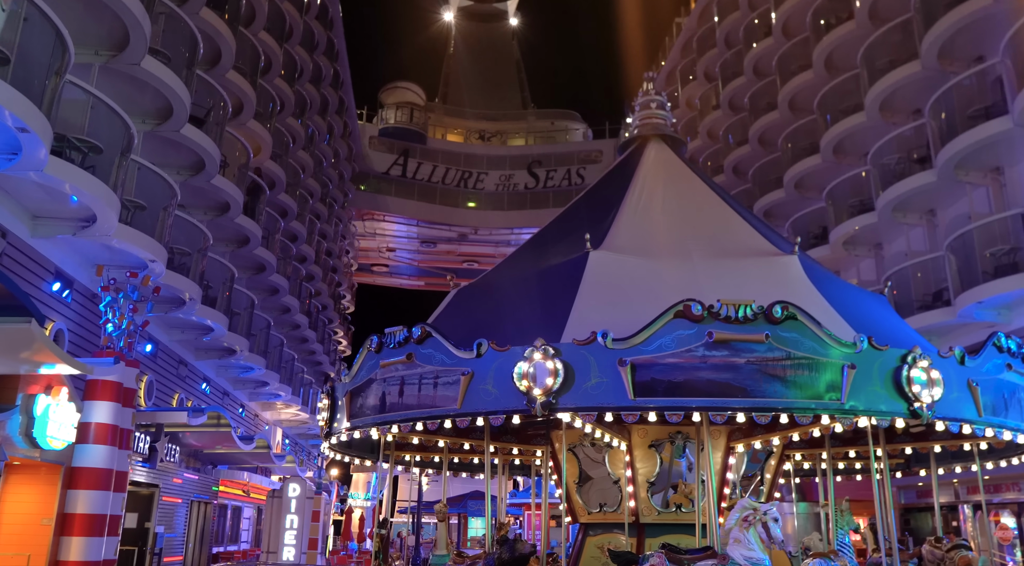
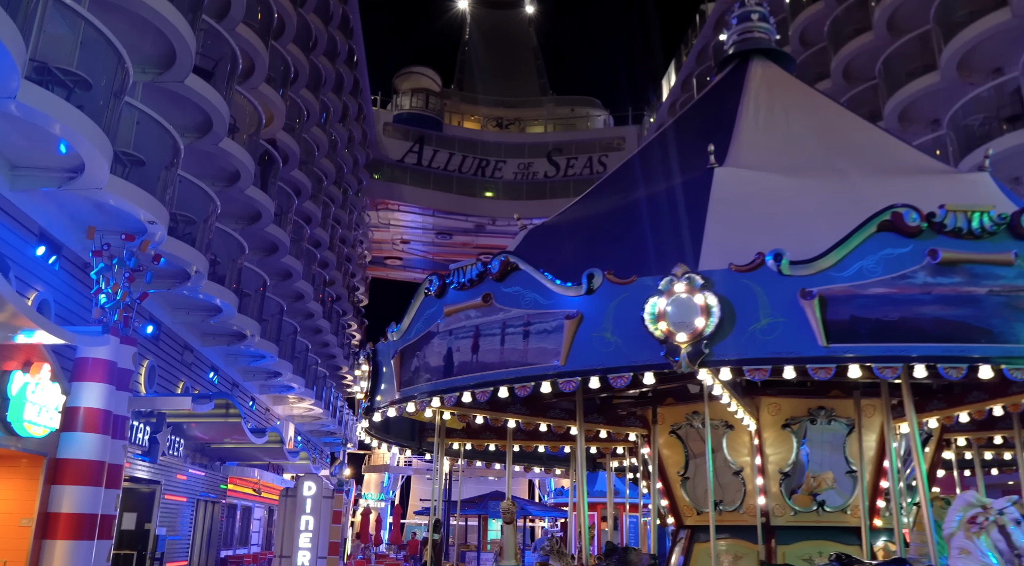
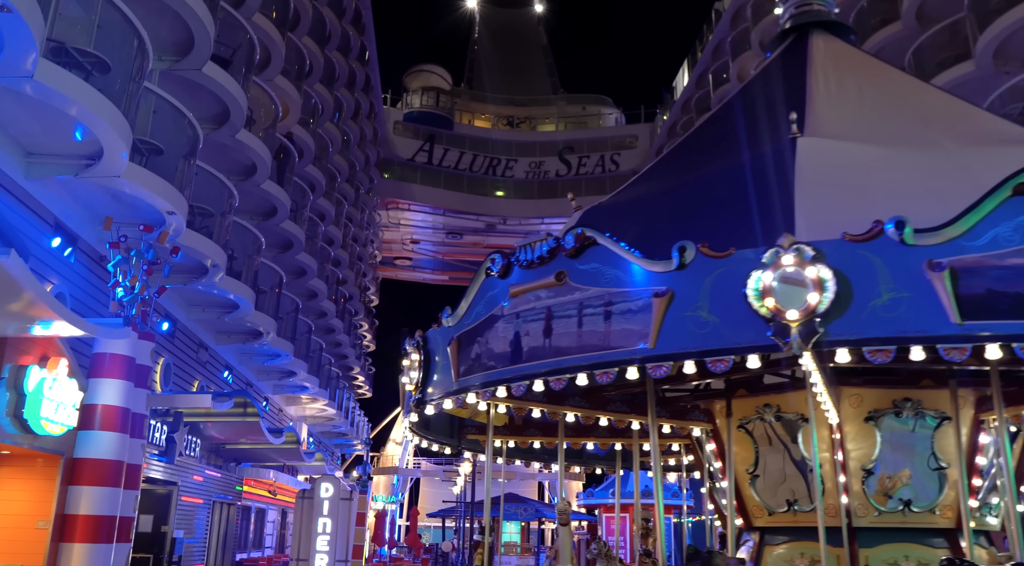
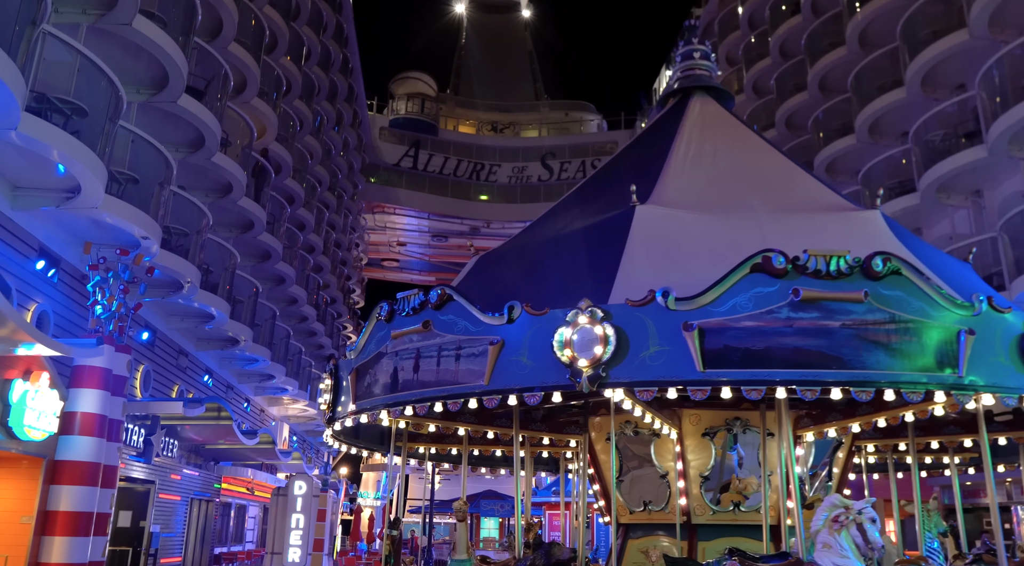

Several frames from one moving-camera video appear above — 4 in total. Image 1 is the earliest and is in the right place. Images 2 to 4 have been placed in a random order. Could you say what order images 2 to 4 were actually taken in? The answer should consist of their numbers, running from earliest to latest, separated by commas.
4, 2, 3
